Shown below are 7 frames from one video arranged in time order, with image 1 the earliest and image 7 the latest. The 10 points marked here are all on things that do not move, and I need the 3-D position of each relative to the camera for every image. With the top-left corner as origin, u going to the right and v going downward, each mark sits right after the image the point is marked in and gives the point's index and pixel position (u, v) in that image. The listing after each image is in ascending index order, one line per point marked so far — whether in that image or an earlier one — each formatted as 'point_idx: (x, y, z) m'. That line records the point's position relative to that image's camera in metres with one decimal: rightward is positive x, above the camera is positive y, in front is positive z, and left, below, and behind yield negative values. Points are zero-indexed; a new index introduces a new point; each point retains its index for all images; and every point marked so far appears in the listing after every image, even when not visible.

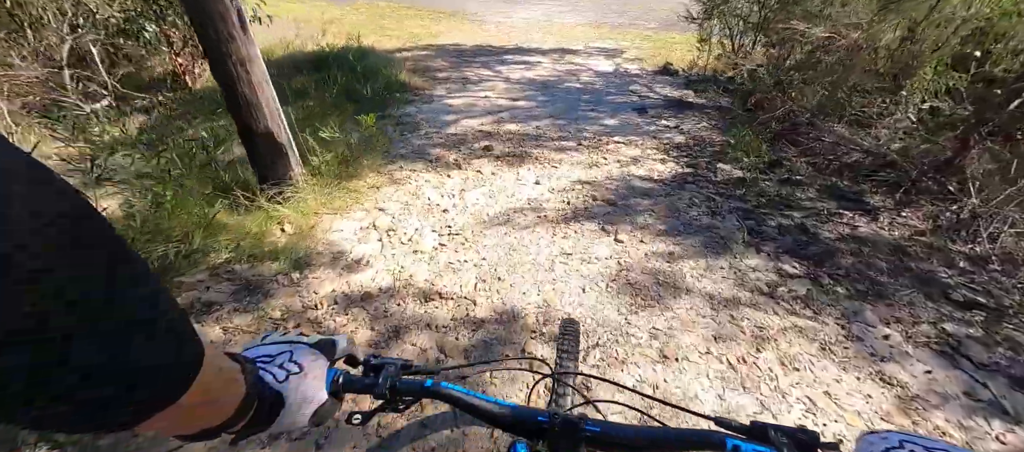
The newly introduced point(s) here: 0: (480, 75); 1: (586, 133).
0: (-0.8, +3.9, +10.4) m
1: (+1.3, +1.6, +7.1) m
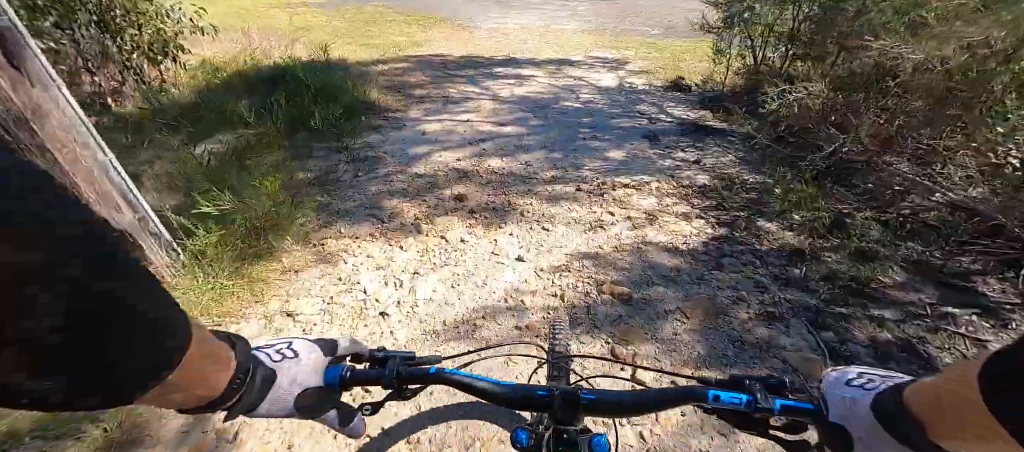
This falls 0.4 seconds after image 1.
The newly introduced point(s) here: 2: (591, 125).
0: (-1.1, +3.1, +9.1) m
1: (+1.1, +0.8, +5.7) m
2: (+1.5, +1.9, +7.5) m
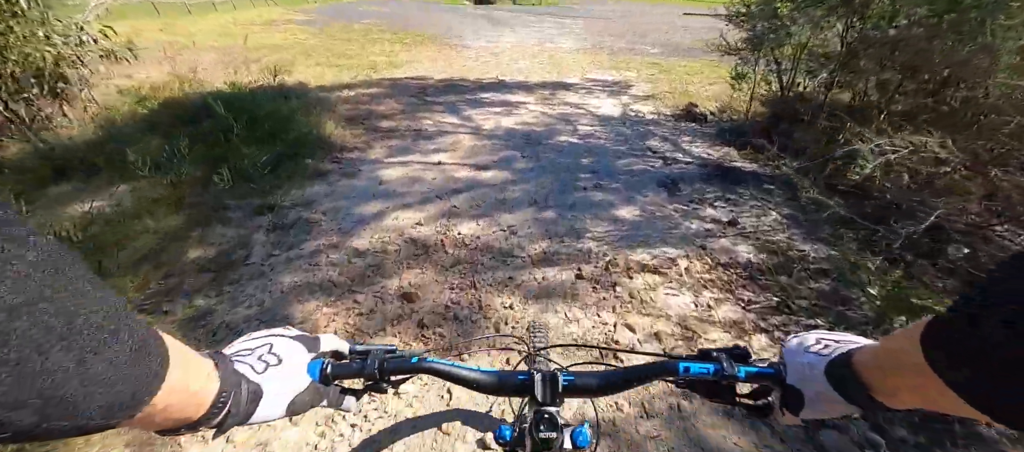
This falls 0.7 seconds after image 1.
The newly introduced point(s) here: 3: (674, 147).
0: (-1.4, +2.0, +7.7) m
1: (+0.8, -0.2, +4.2) m
2: (+1.2, +0.9, +6.0) m
3: (+2.9, +1.4, +7.0) m
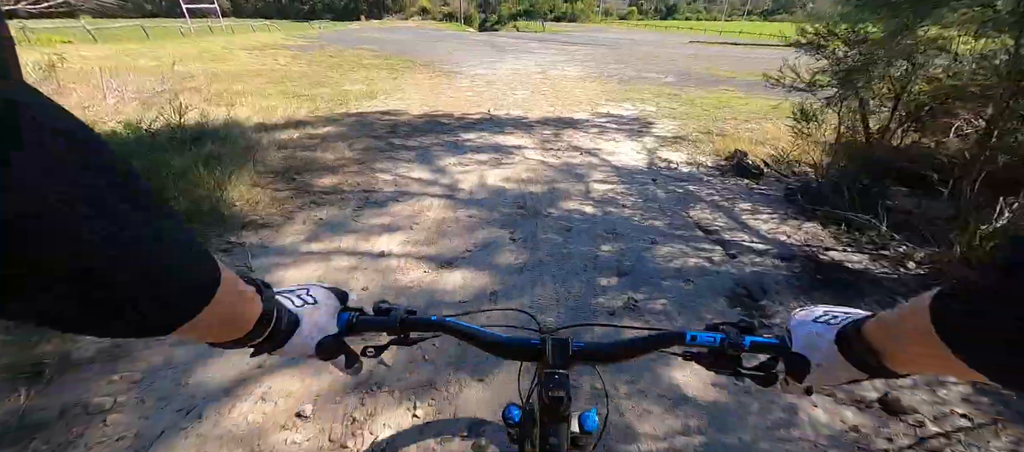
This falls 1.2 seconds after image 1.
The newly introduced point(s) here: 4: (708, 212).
0: (-1.5, +0.6, +5.6) m
1: (+0.6, -1.3, +2.0) m
2: (+1.0, -0.4, +3.9) m
3: (+2.7, +0.1, +4.9) m
4: (+2.5, +0.2, +5.0) m
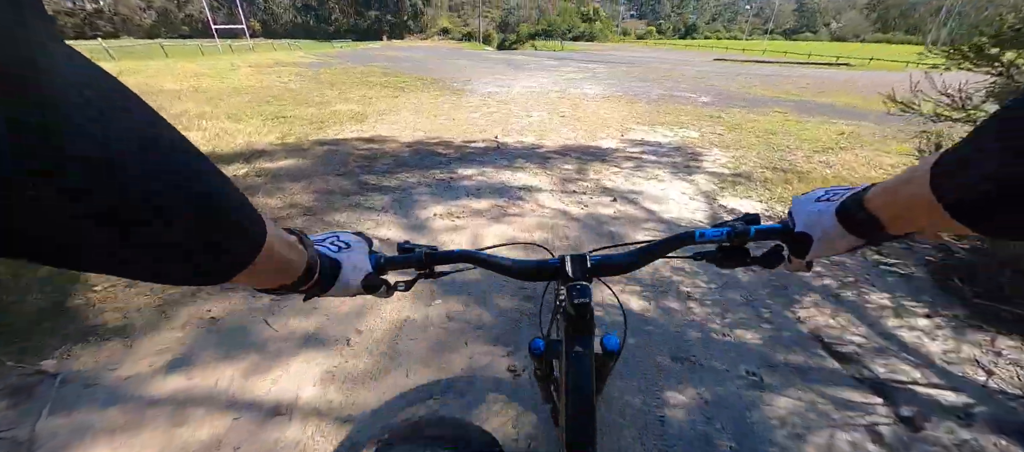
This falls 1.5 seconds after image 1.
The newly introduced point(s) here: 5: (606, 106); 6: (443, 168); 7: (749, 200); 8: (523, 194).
0: (-1.5, -0.2, +3.9) m
1: (+0.5, -2.0, +0.2) m
2: (+1.0, -1.2, +2.1) m
3: (+2.7, -0.8, +3.0) m
4: (+2.5, -0.7, +3.2) m
5: (+2.9, +3.6, +12.1) m
6: (-1.0, +0.8, +5.8) m
7: (+3.1, +0.3, +5.2) m
8: (+0.1, +0.4, +5.1) m
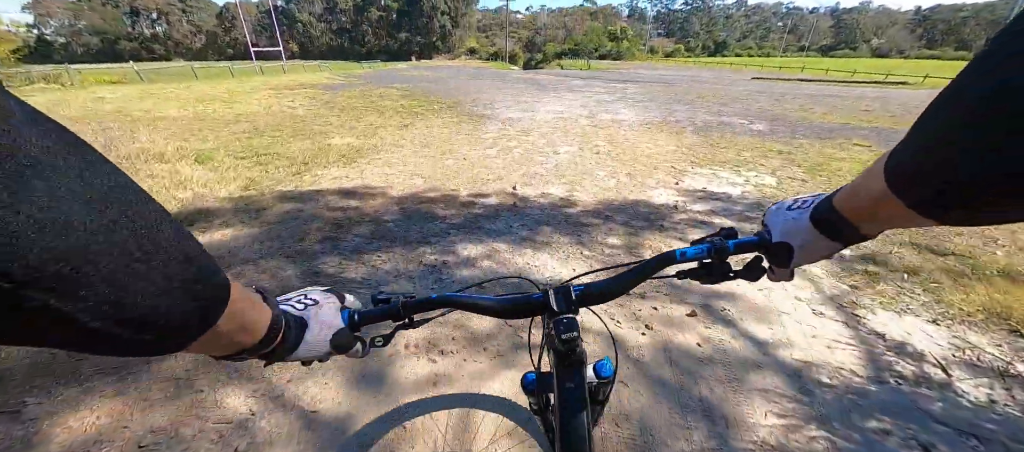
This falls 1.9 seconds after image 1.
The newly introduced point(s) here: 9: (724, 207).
0: (-1.4, -1.1, +2.3) m
1: (+0.3, -2.9, -1.6) m
2: (+1.0, -2.1, +0.2) m
3: (+2.7, -1.7, +1.1) m
4: (+2.5, -1.7, +1.3) m
5: (+3.5, +2.3, +10.3) m
6: (-0.8, -0.2, +4.1) m
7: (+3.3, -0.7, +3.3) m
8: (+0.3, -0.6, +3.4) m
9: (+2.5, -0.2, +4.3) m
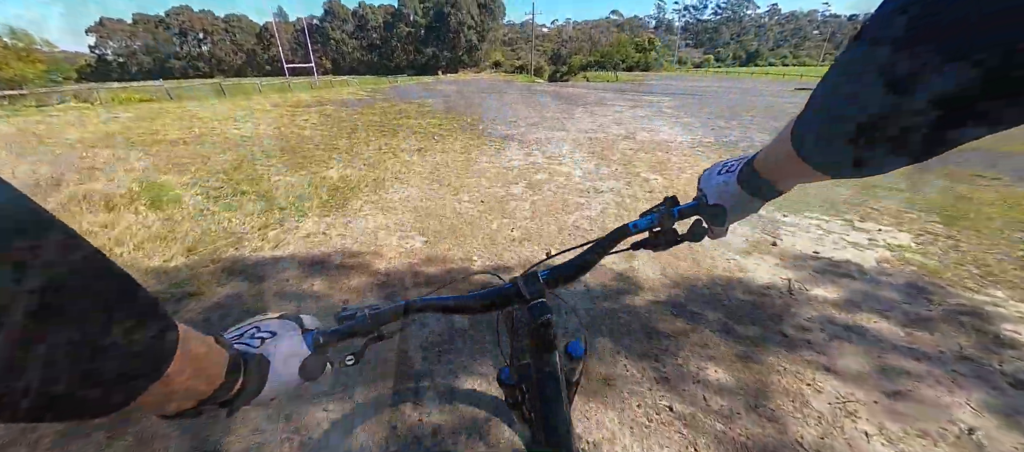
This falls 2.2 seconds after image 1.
0: (-1.2, -1.8, +0.6) m
1: (+0.2, -3.5, -3.4) m
2: (+1.0, -2.8, -1.6) m
3: (+2.8, -2.5, -0.8) m
4: (+2.6, -2.4, -0.6) m
5: (+4.1, +1.3, +8.4) m
6: (-0.6, -1.0, +2.5) m
7: (+3.4, -1.5, +1.4) m
8: (+0.5, -1.4, +1.7) m
9: (+2.7, -1.1, +2.5) m
